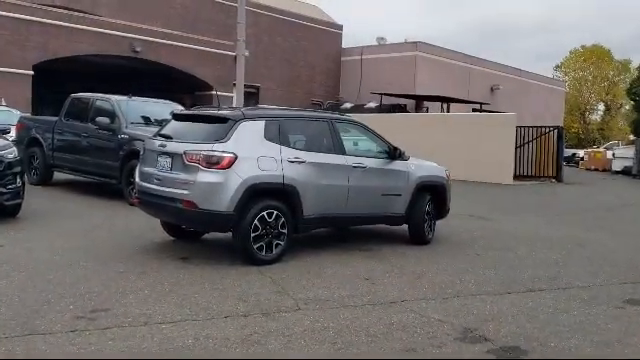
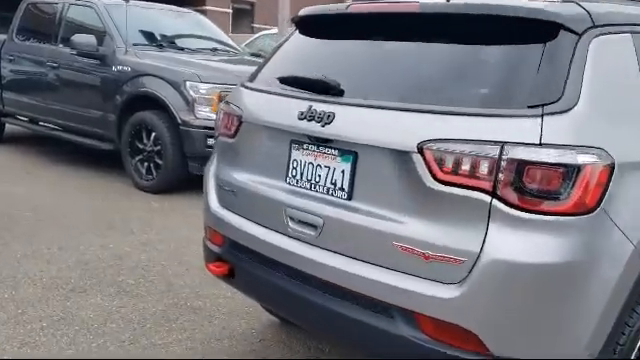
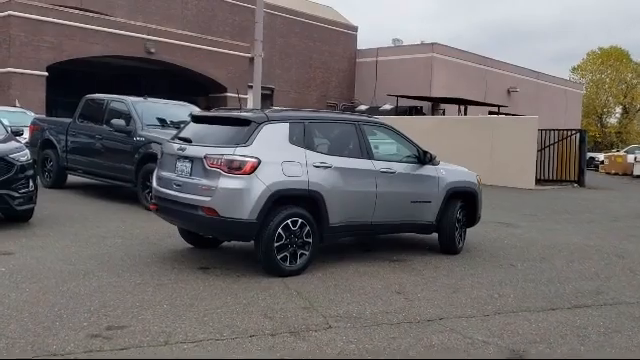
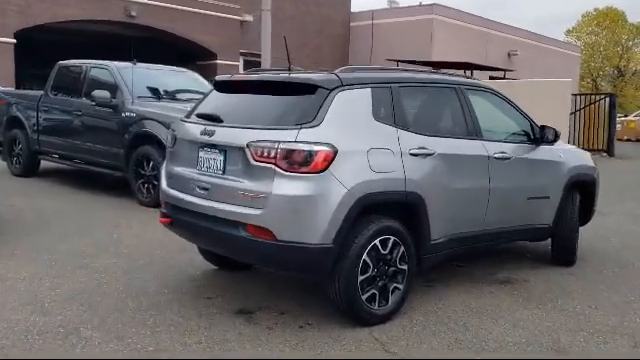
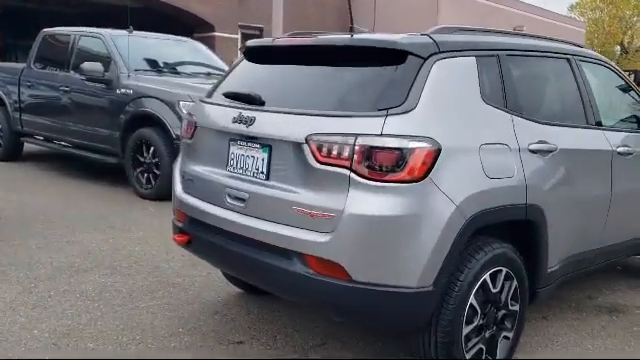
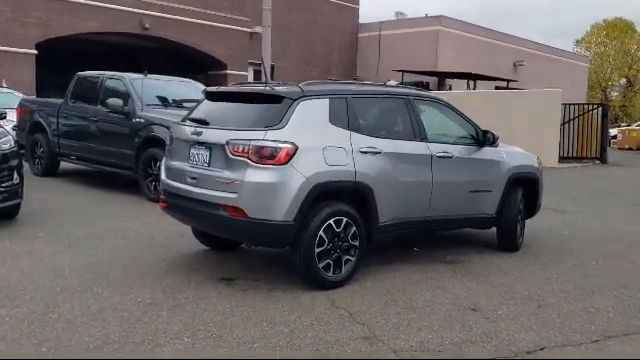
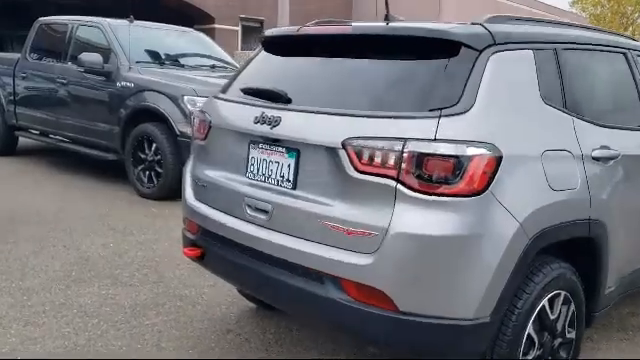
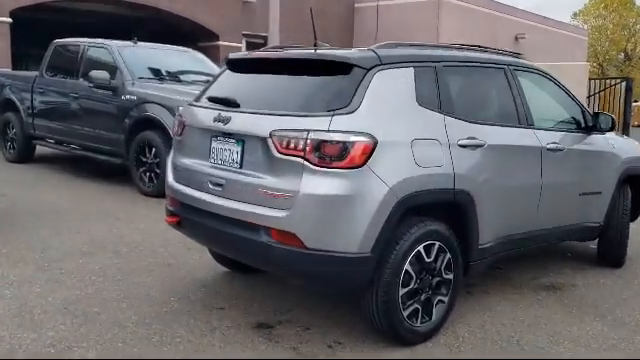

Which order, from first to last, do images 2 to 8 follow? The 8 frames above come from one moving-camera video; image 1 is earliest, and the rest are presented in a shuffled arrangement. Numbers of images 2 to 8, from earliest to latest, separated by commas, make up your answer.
3, 6, 4, 8, 5, 7, 2
